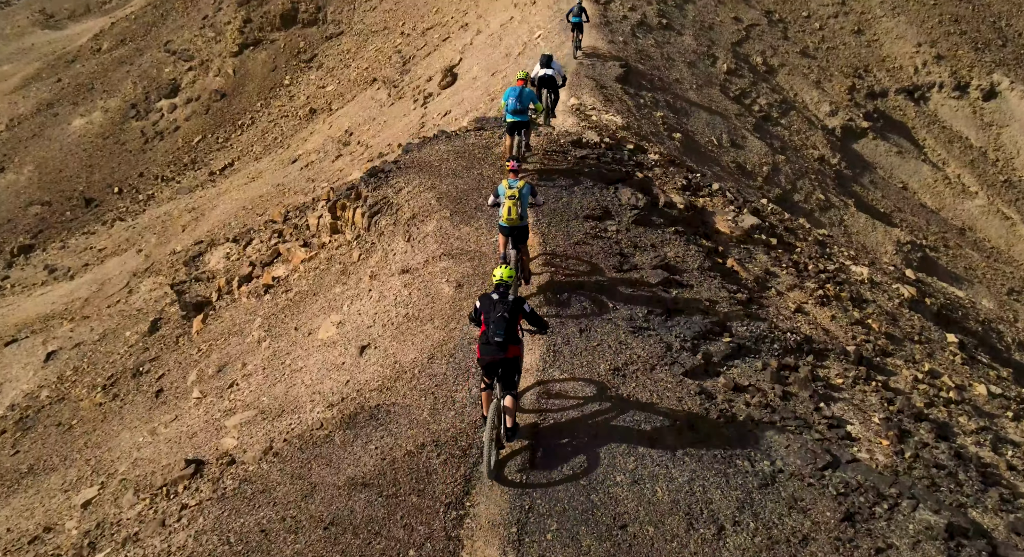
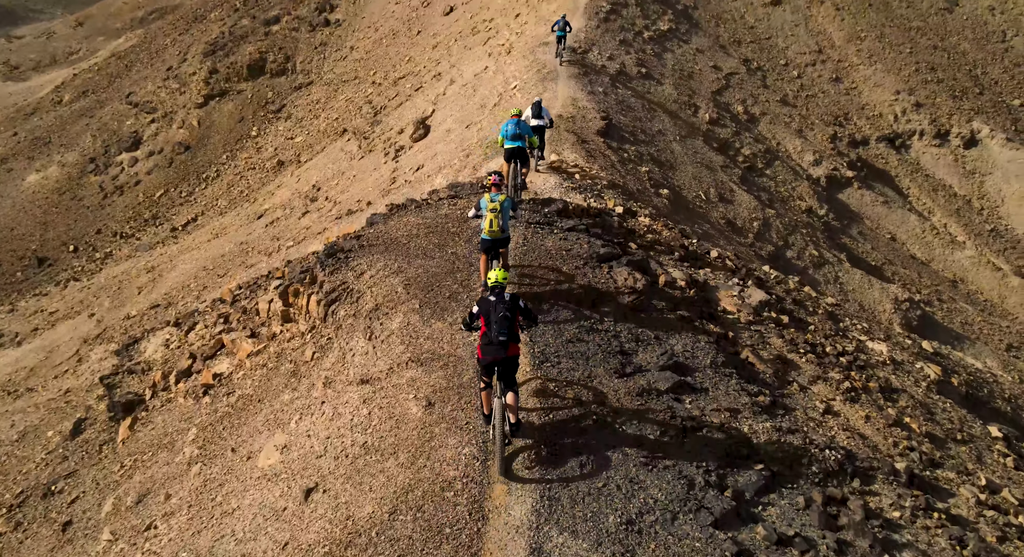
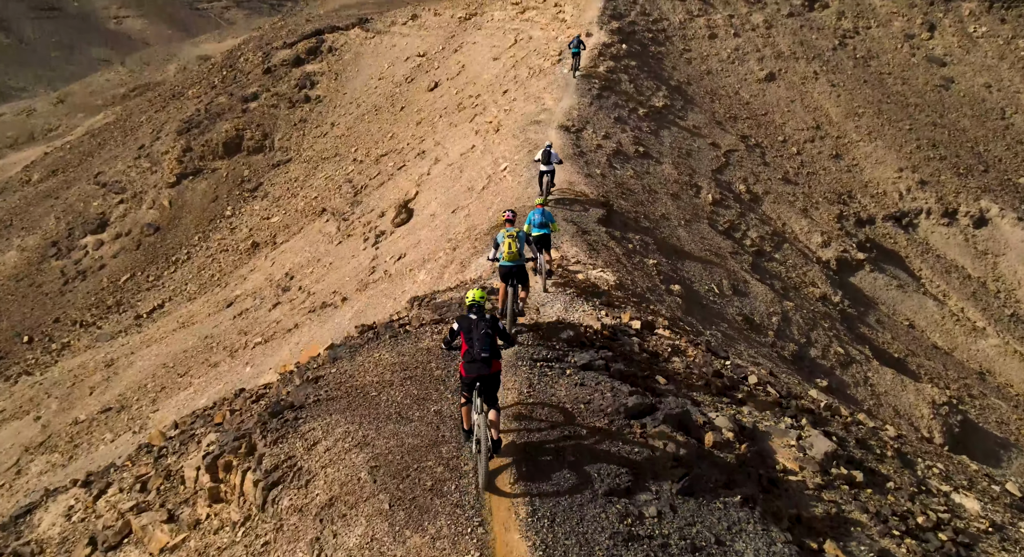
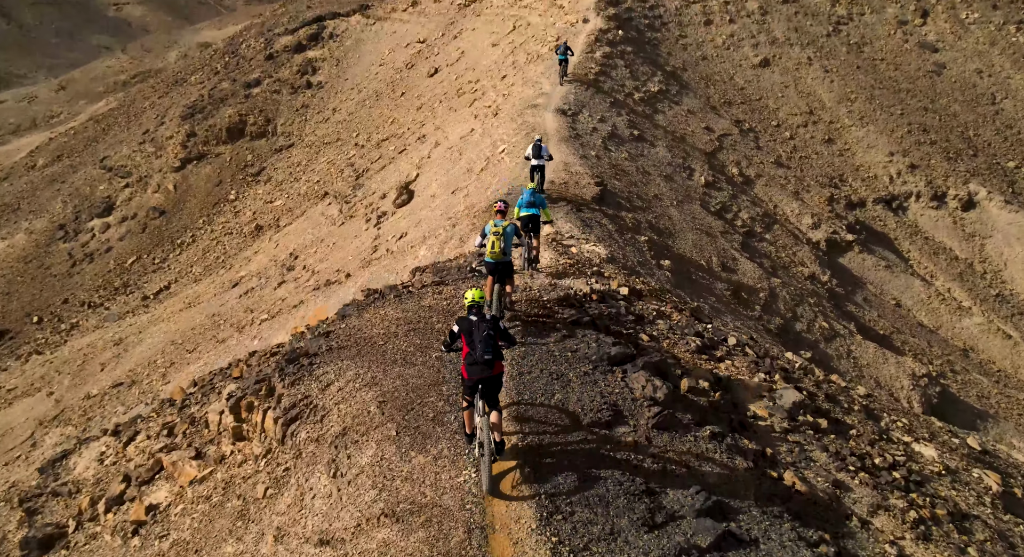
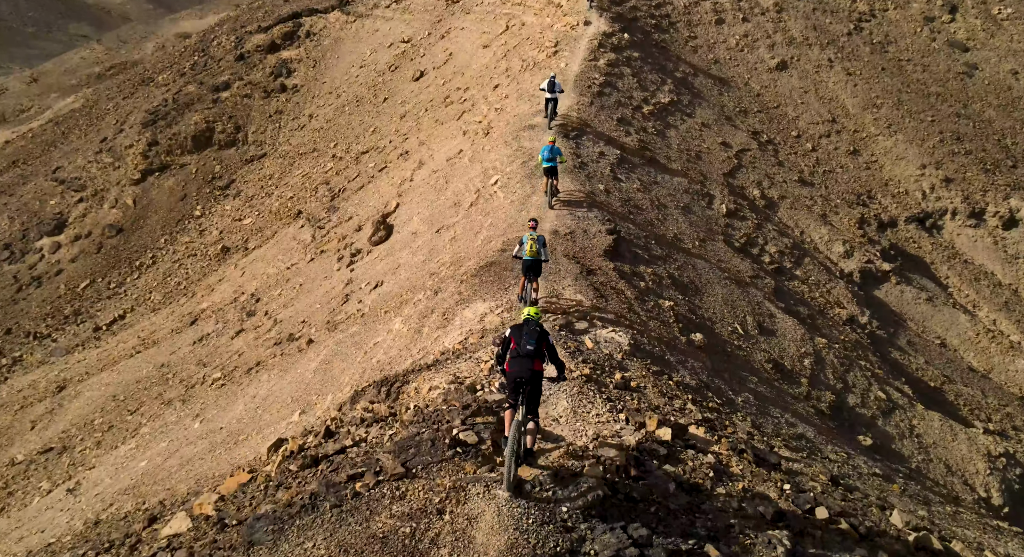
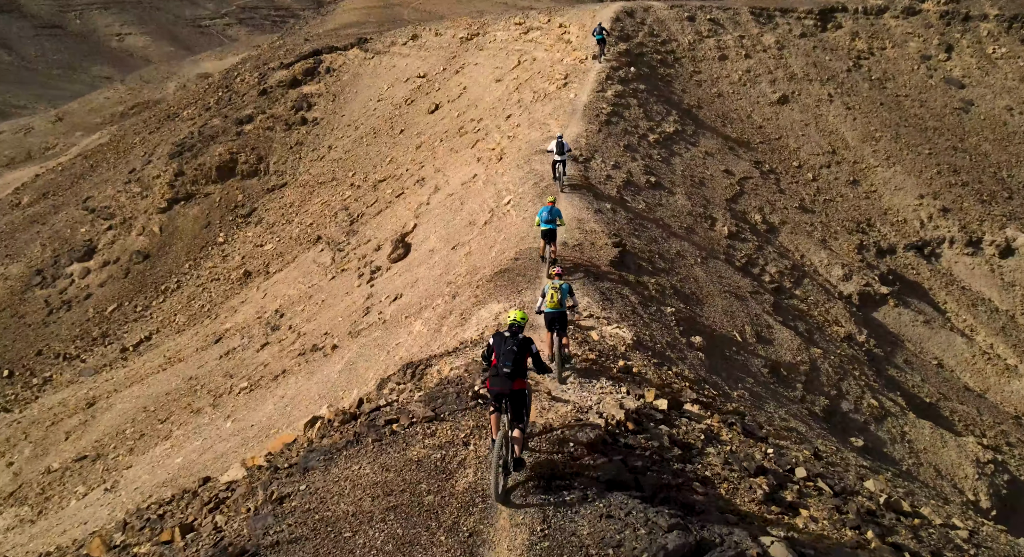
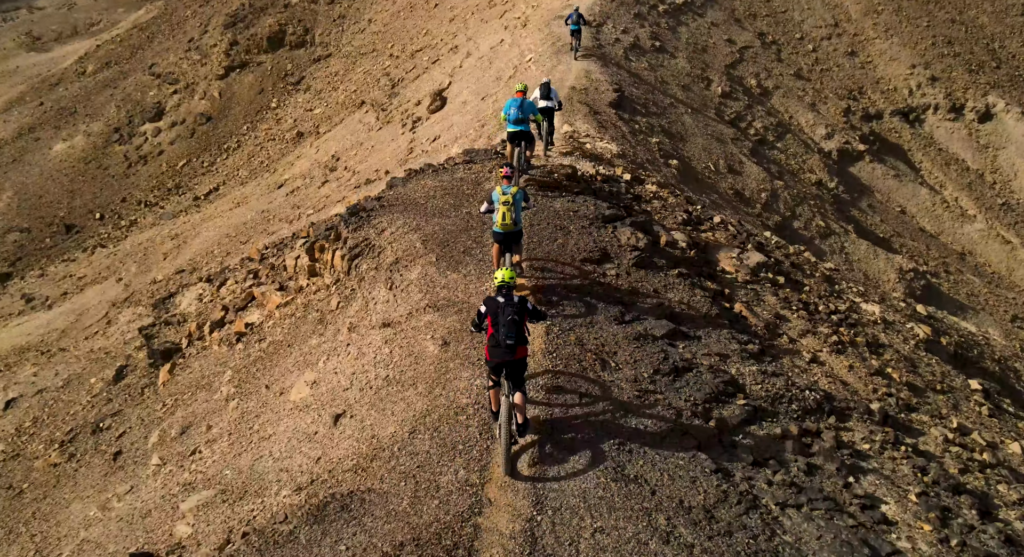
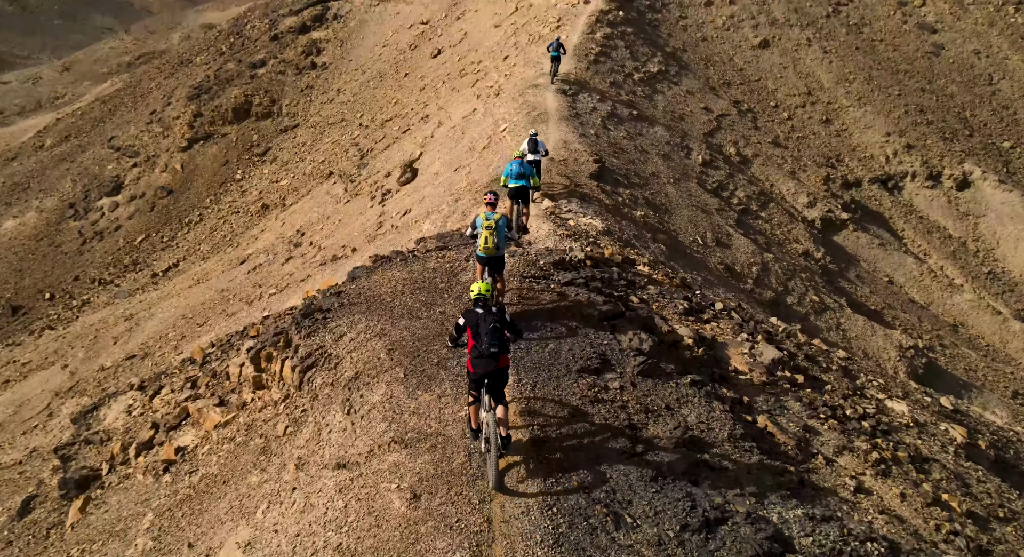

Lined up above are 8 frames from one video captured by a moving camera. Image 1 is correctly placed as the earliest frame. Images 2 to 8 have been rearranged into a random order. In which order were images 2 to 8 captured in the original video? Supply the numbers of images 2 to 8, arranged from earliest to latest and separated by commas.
7, 2, 8, 4, 3, 6, 5
